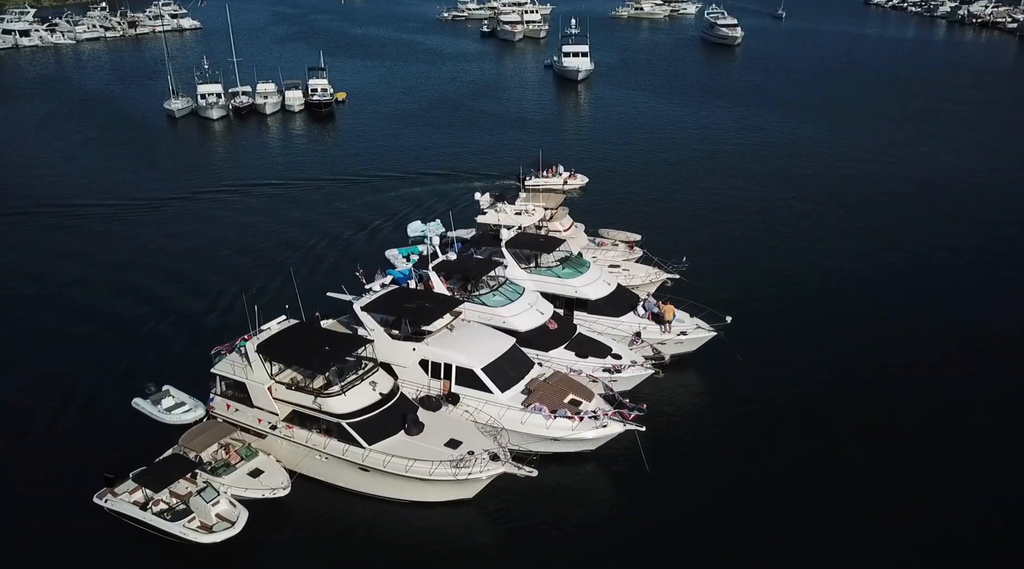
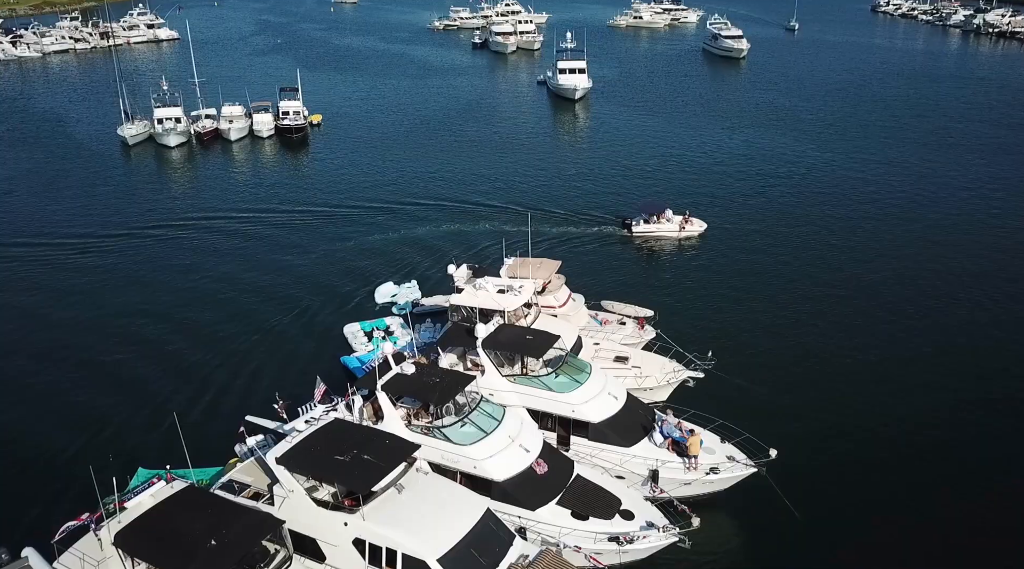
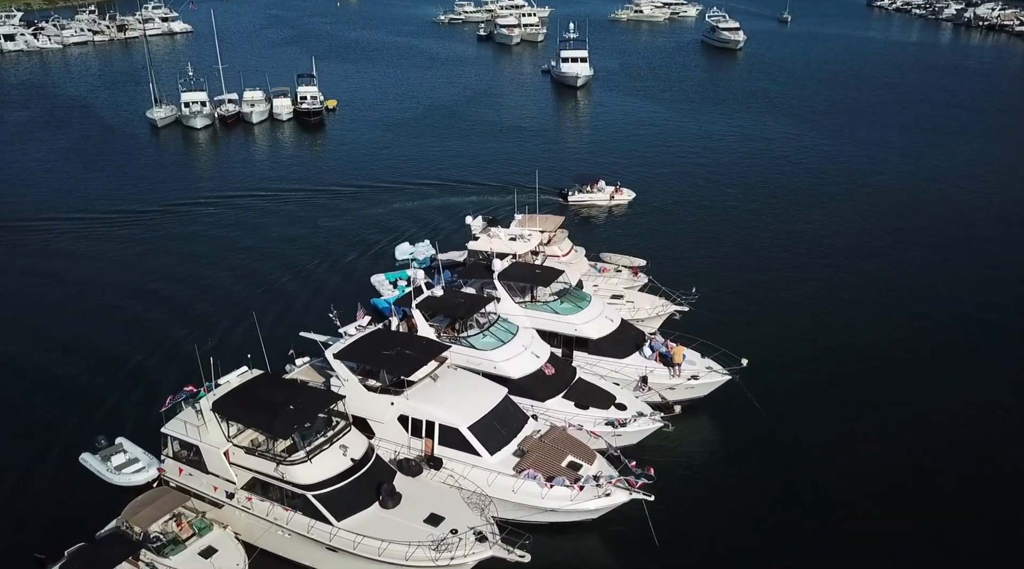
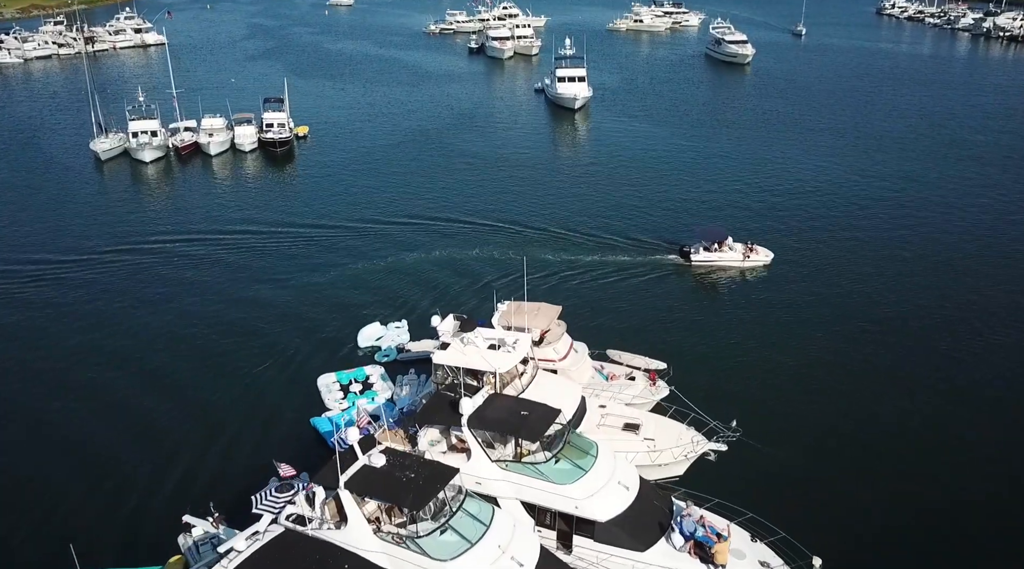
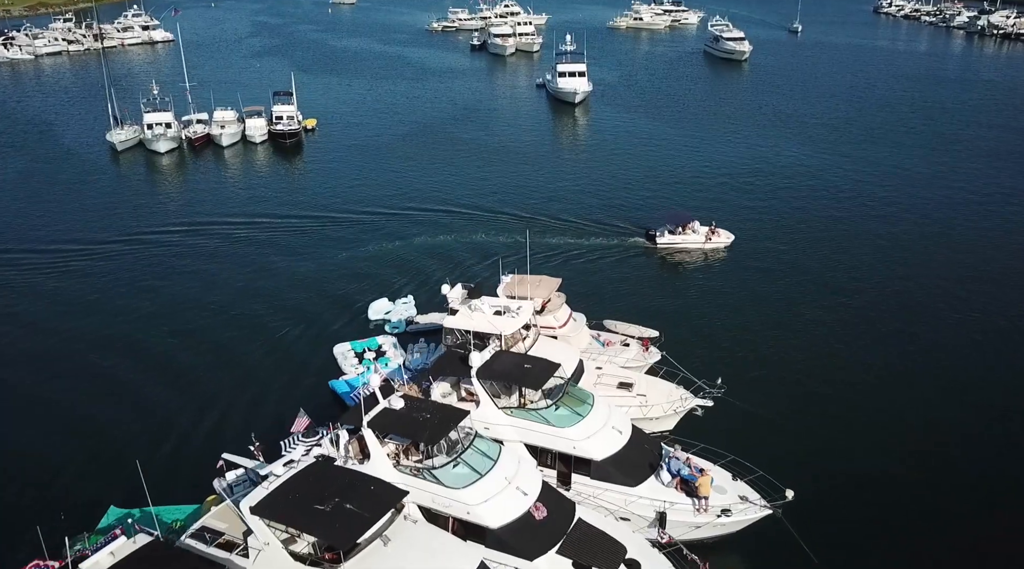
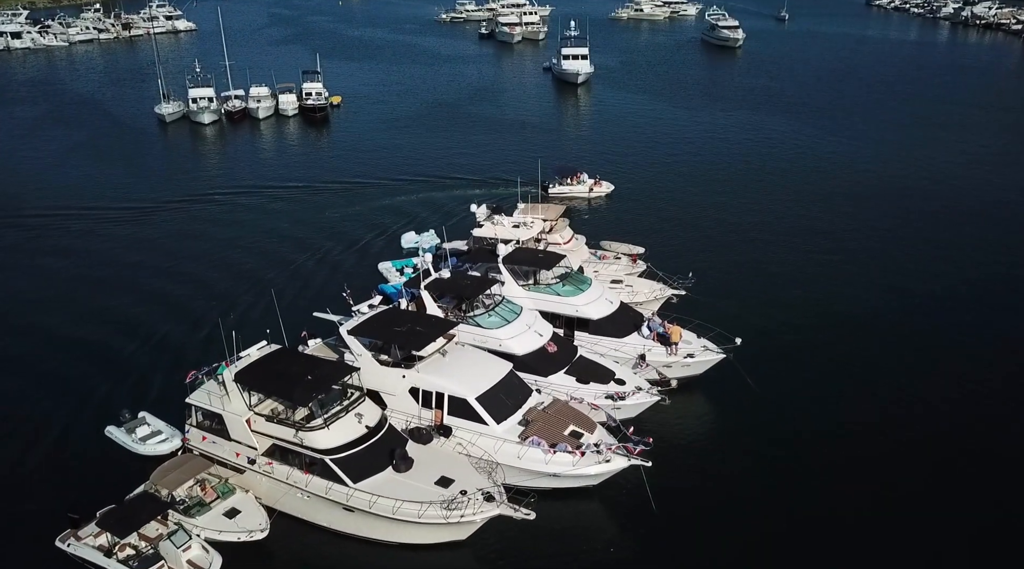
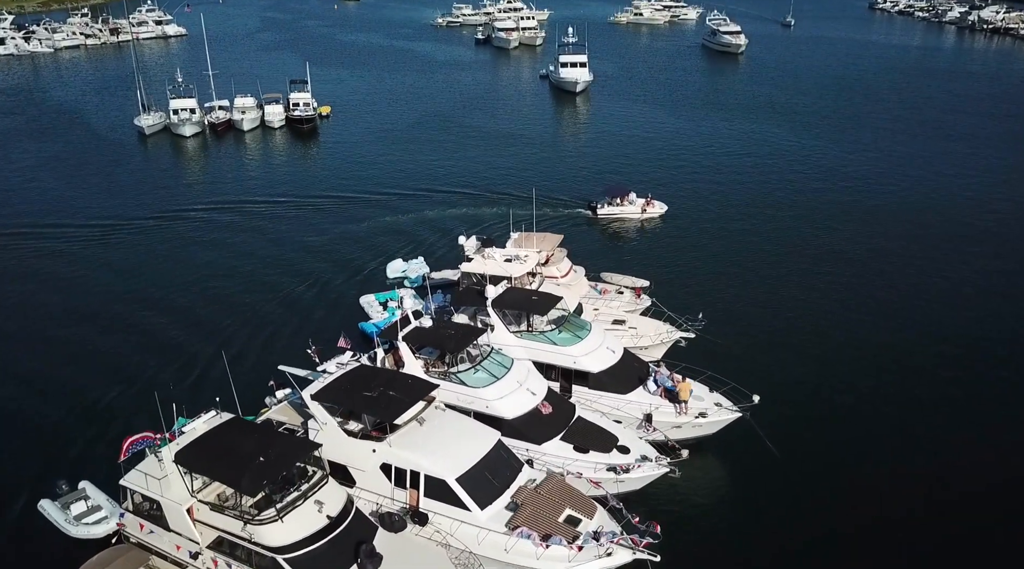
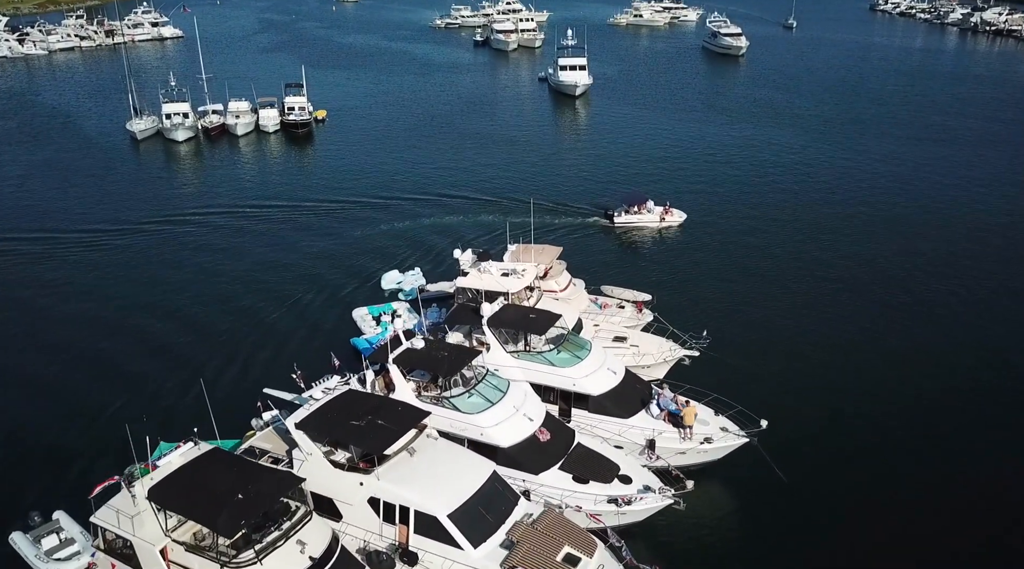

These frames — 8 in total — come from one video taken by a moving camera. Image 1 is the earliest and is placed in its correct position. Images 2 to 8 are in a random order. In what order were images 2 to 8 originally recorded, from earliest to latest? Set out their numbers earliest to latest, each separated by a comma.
6, 3, 7, 8, 2, 5, 4
